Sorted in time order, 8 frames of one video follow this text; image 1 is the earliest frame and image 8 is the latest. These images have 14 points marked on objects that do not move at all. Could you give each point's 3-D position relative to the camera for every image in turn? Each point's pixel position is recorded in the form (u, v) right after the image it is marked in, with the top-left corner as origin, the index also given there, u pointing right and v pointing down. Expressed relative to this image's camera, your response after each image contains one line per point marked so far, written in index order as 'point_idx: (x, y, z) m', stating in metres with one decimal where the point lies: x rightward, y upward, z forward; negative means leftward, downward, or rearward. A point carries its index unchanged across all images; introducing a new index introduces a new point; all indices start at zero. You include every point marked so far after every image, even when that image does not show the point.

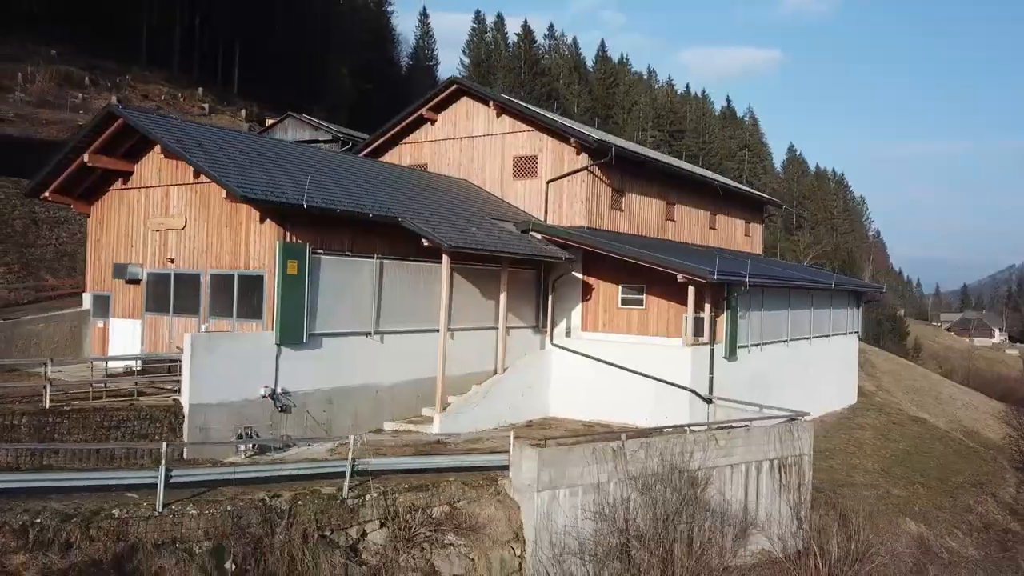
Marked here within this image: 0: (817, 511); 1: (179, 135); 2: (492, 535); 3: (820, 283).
0: (+4.2, -3.1, +11.2) m
1: (-4.1, +1.9, +9.7) m
2: (-0.2, -2.5, +8.1) m
3: (+6.2, +0.1, +16.2) m
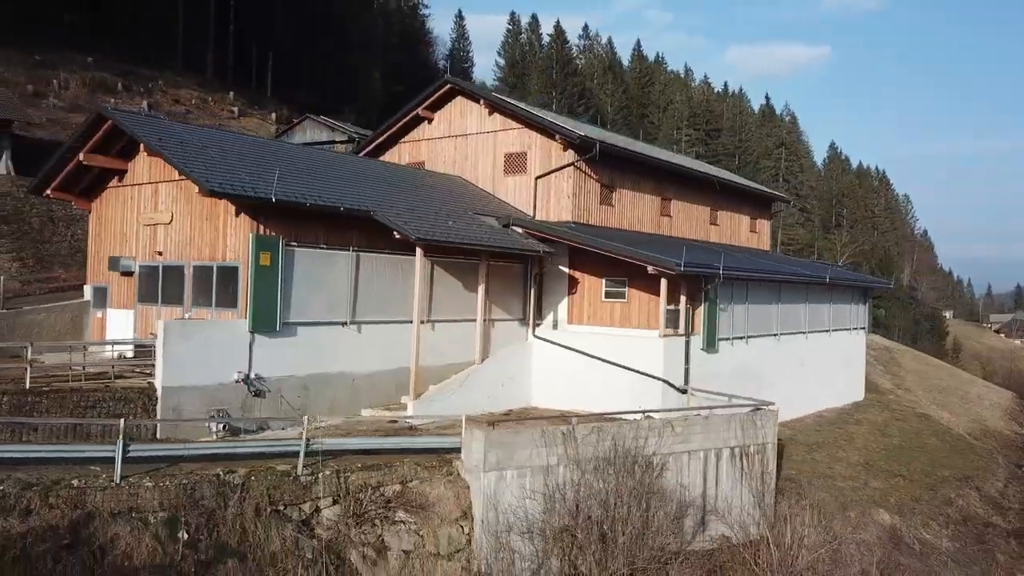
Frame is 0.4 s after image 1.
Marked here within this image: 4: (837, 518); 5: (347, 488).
0: (+3.8, -3.0, +11.3) m
1: (-4.5, +2.0, +10.3) m
2: (-0.8, -2.3, +8.5) m
3: (+6.1, +0.2, +16.2) m
4: (+4.4, -3.2, +11.2) m
5: (-1.7, -2.1, +8.3) m
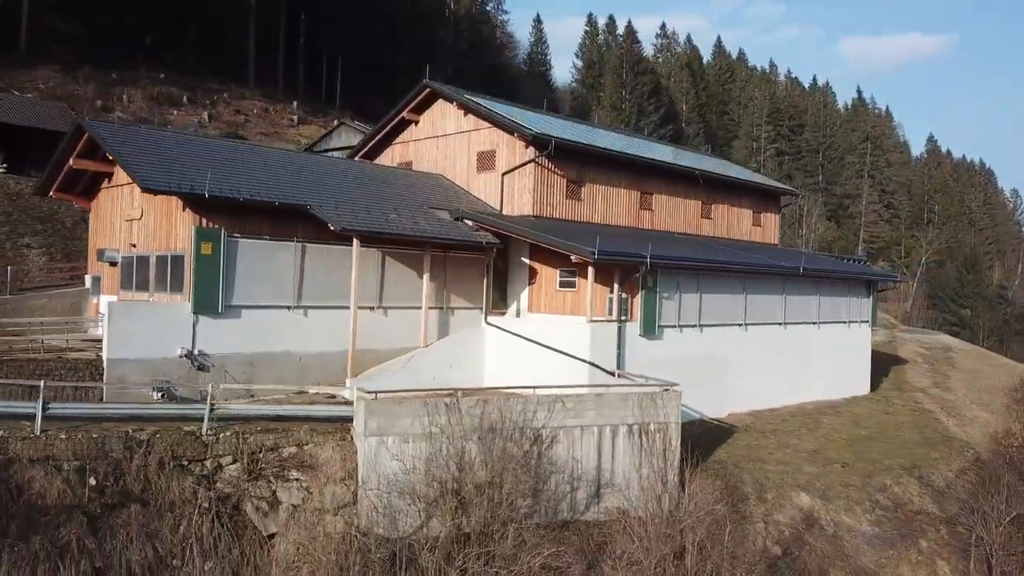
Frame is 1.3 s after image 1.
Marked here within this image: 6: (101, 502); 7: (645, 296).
0: (+2.7, -2.8, +11.7) m
1: (-5.7, +2.2, +11.8) m
2: (-2.2, -2.1, +9.4) m
3: (+5.6, +0.4, +16.2) m
4: (+3.3, -3.0, +11.5) m
5: (-3.1, -1.9, +9.4) m
6: (-4.3, -2.3, +8.6) m
7: (+2.1, -0.1, +13.2) m
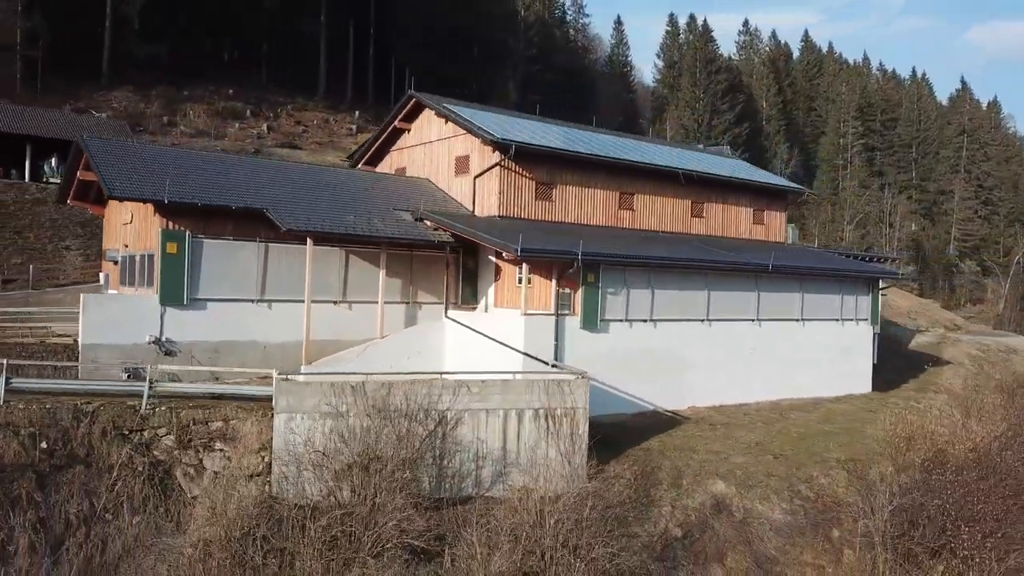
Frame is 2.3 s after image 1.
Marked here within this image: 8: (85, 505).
0: (+1.6, -2.7, +12.3) m
1: (-6.7, +2.3, +13.5) m
2: (-3.5, -2.1, +10.7) m
3: (+5.0, +0.4, +16.4) m
4: (+2.2, -2.9, +12.0) m
5: (-4.5, -1.8, +10.8) m
6: (-5.8, -2.2, +10.2) m
7: (+1.2, 0.0, +13.9) m
8: (-5.2, -2.6, +9.9) m
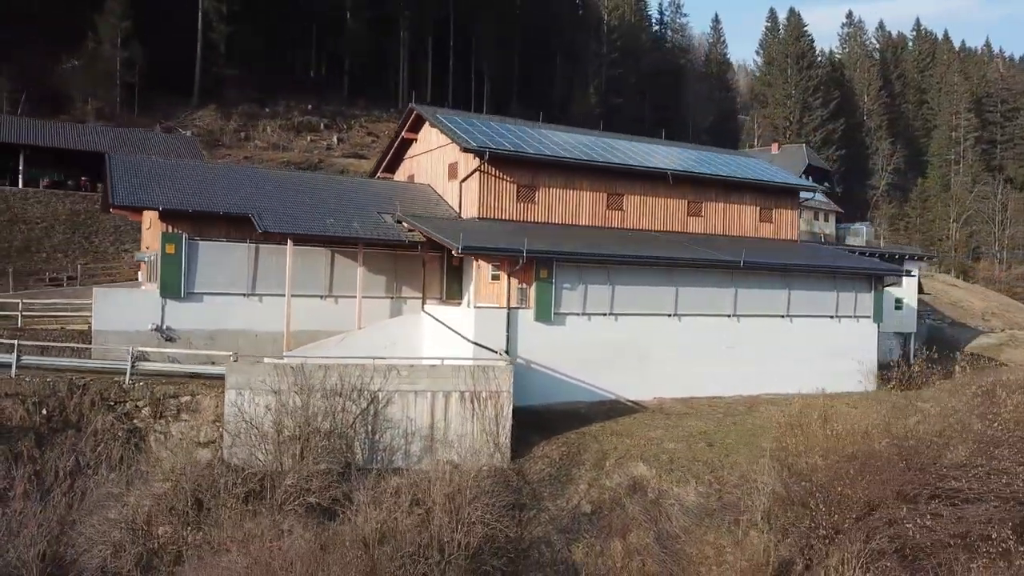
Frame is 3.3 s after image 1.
0: (+0.6, -2.6, +13.2) m
1: (-7.5, +2.3, +15.7) m
2: (-4.7, -2.0, +12.5) m
3: (+4.6, +0.5, +16.8) m
4: (+1.1, -2.8, +12.9) m
5: (-5.6, -1.7, +12.7) m
6: (-7.0, -2.1, +12.3) m
7: (+0.5, 0.0, +14.9) m
8: (-6.5, -2.5, +12.0) m
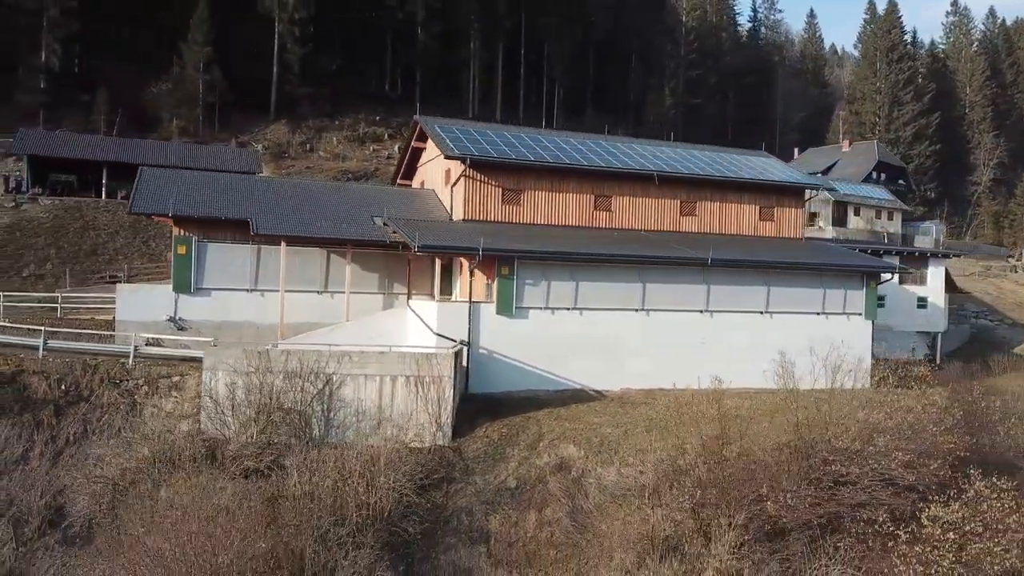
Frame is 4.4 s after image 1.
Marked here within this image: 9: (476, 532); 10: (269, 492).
0: (-0.4, -2.5, +14.4) m
1: (-8.0, +2.4, +18.1) m
2: (-5.7, -1.9, +14.4) m
3: (+4.1, +0.6, +17.4) m
4: (+0.1, -2.7, +14.0) m
5: (-6.6, -1.6, +14.8) m
6: (-8.0, -2.0, +14.6) m
7: (-0.3, +0.1, +16.1) m
8: (-7.6, -2.4, +14.2) m
9: (-0.6, -3.8, +12.5) m
10: (-3.7, -3.1, +12.2) m
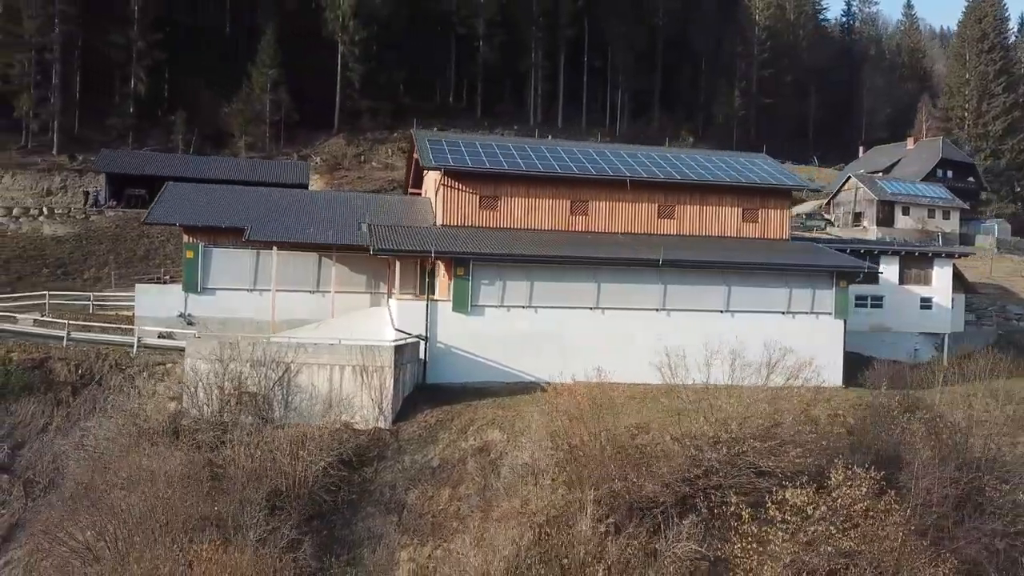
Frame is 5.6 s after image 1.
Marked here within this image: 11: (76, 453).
0: (-1.6, -2.5, +15.9) m
1: (-8.6, +2.4, +20.7) m
2: (-6.9, -1.9, +16.7) m
3: (+3.3, +0.6, +18.2) m
4: (-1.2, -2.7, +15.4) m
5: (-7.7, -1.6, +17.2) m
6: (-9.2, -2.0, +17.2) m
7: (-1.2, +0.1, +17.6) m
8: (-8.8, -2.4, +16.7) m
9: (-2.1, -3.7, +14.1) m
10: (-5.2, -3.1, +14.2) m
11: (-8.2, -3.1, +15.3) m
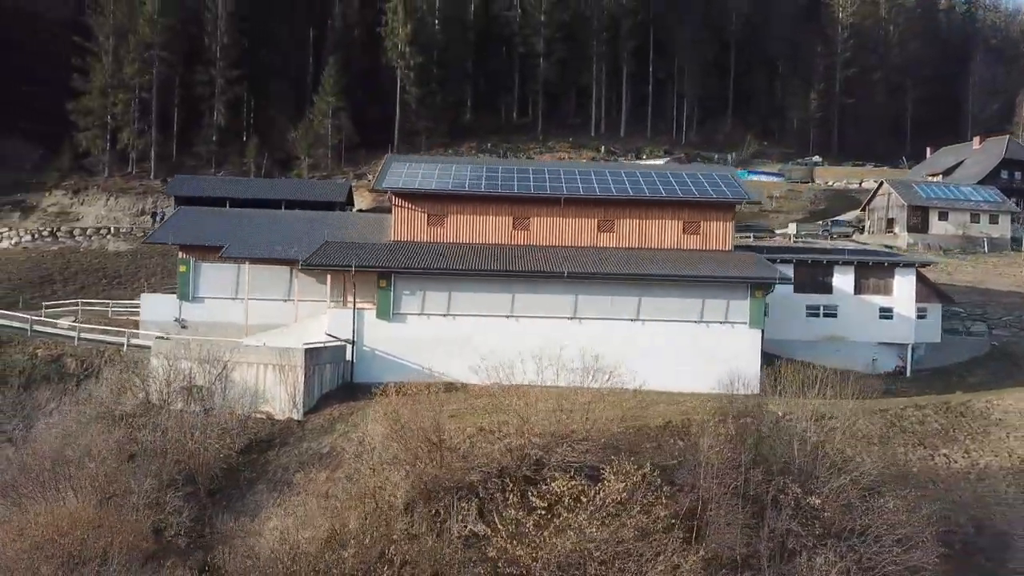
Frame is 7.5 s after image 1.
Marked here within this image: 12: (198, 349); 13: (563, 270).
0: (-3.9, -2.7, +18.3) m
1: (-9.9, +2.1, +24.3) m
2: (-9.0, -2.1, +20.0) m
3: (+1.3, +0.4, +19.6) m
4: (-3.6, -2.9, +17.7) m
5: (-9.7, -1.8, +20.7) m
6: (-11.1, -2.2, +20.9) m
7: (-3.3, -0.1, +19.9) m
8: (-10.8, -2.7, +20.4) m
9: (-4.7, -4.0, +16.5) m
10: (-7.8, -3.3, +17.3) m
11: (-10.5, -3.4, +18.8) m
12: (-7.4, -1.5, +19.1) m
13: (+1.4, +0.4, +19.7) m
